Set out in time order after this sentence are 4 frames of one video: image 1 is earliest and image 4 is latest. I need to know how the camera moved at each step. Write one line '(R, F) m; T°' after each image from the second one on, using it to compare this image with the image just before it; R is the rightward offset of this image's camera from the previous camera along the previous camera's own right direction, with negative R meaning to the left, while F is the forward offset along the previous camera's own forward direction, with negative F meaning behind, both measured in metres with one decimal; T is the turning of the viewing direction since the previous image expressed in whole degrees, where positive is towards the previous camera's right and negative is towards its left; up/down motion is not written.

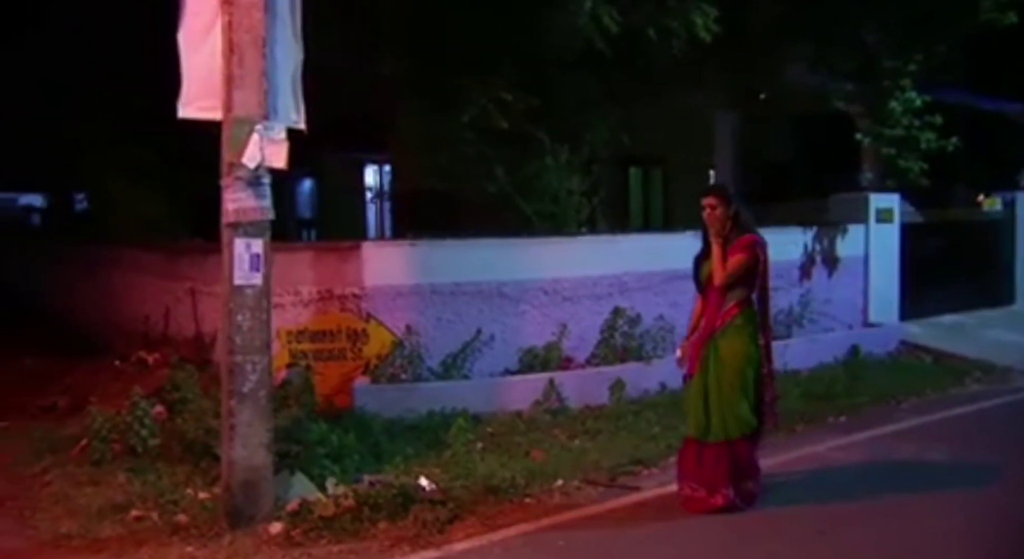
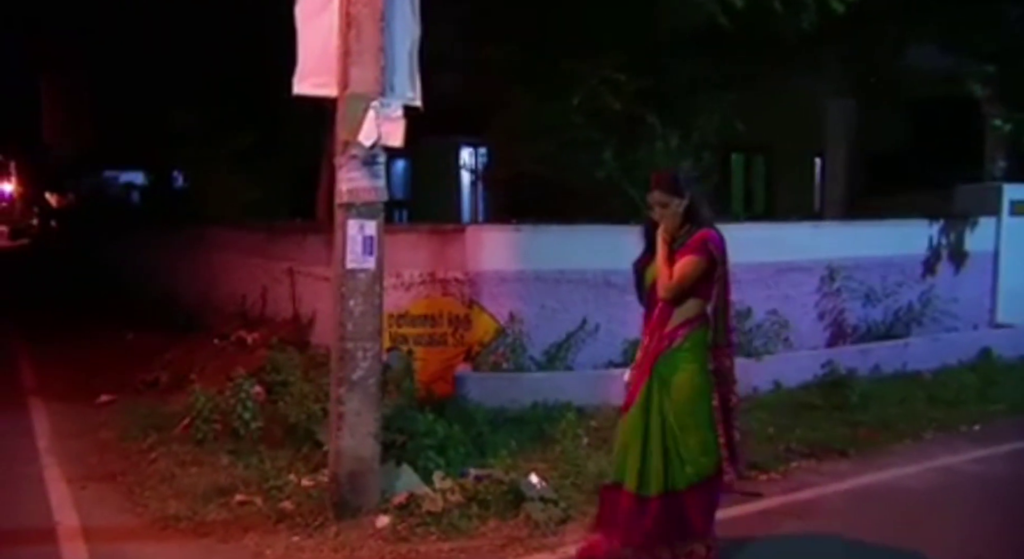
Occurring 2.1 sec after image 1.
(-0.2, +0.3) m; -5°
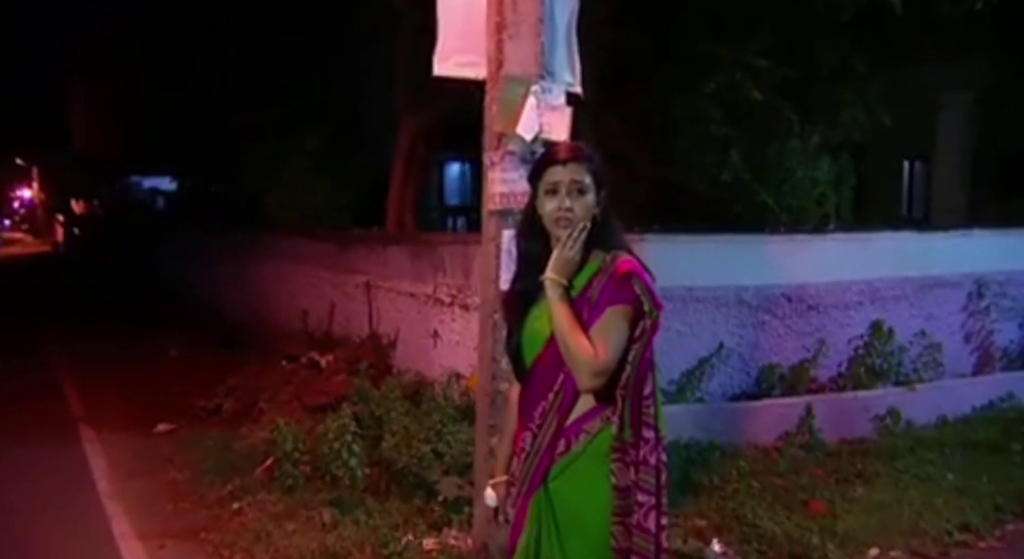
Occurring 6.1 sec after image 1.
(-0.8, +1.1) m; -1°
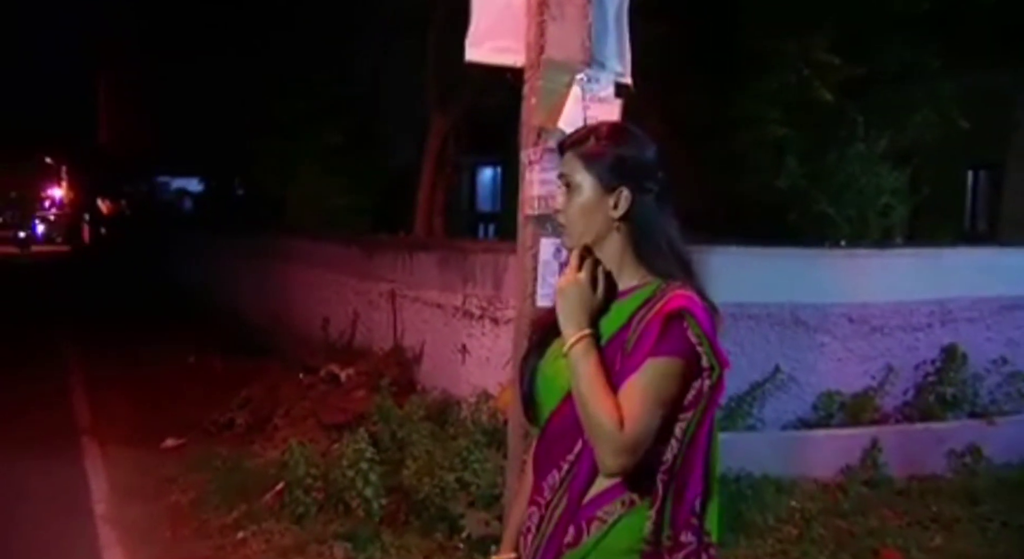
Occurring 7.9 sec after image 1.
(0.0, +0.6) m; -2°
